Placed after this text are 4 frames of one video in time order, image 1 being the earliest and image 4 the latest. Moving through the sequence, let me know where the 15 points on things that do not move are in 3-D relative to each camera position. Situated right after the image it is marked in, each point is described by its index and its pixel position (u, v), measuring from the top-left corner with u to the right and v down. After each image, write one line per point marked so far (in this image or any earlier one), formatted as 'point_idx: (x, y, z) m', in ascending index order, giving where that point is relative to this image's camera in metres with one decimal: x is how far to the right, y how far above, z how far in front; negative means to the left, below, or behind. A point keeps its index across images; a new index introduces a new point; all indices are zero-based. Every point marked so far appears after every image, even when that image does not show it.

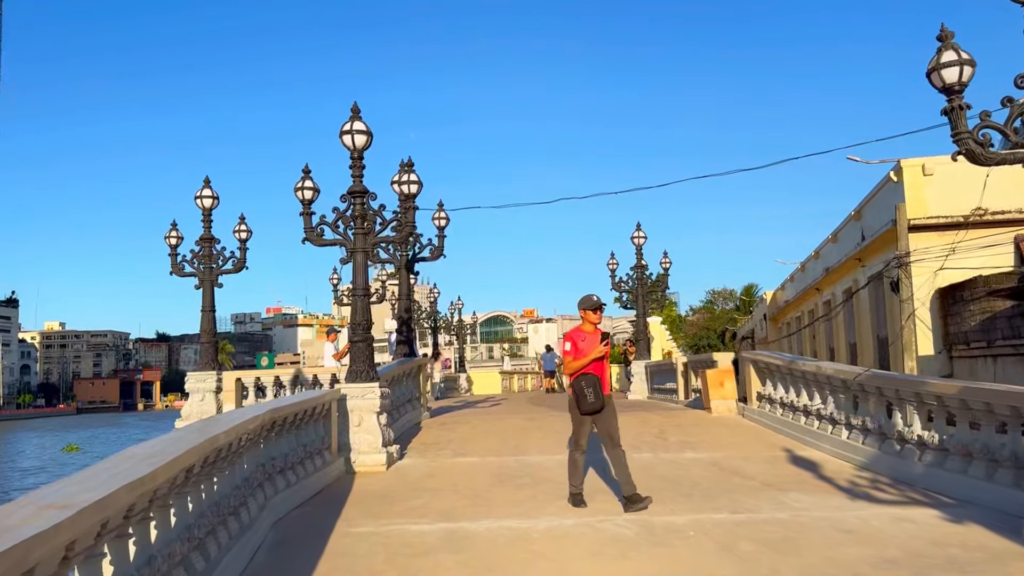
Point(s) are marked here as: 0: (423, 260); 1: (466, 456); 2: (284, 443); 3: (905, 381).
0: (-1.7, +0.5, +16.8) m
1: (-0.6, -2.3, +12.0) m
2: (-2.4, -1.6, +9.1) m
3: (+4.3, -1.0, +9.5) m
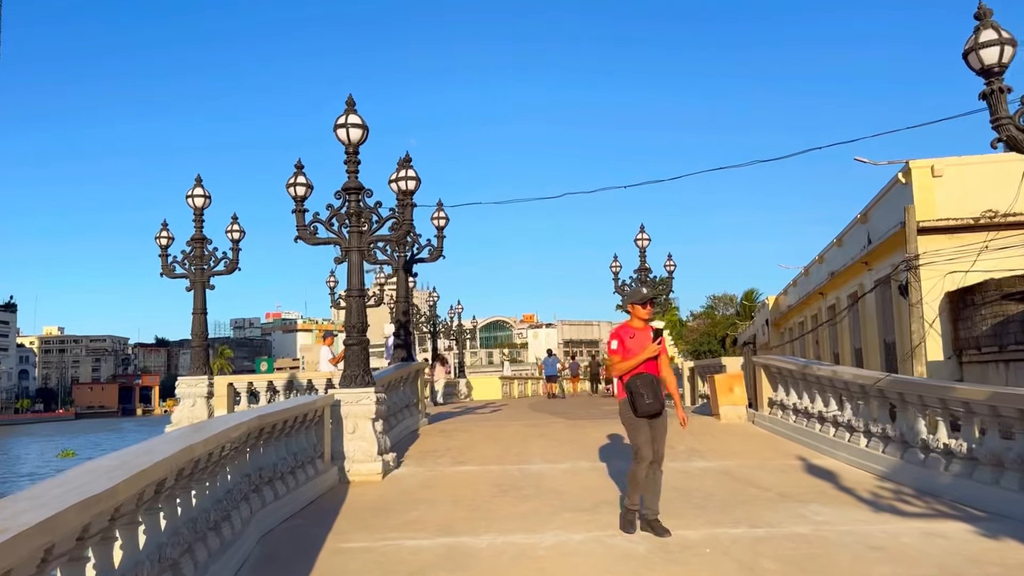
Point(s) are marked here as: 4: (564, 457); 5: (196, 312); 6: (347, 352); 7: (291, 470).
0: (-1.7, +0.5, +16.3) m
1: (-0.6, -2.3, +11.4) m
2: (-2.4, -1.6, +8.6) m
3: (+4.3, -1.0, +9.0) m
4: (+0.7, -2.2, +11.5) m
5: (-6.0, -0.4, +16.5) m
6: (-2.2, -0.8, +11.4) m
7: (-2.3, -1.9, +9.0) m
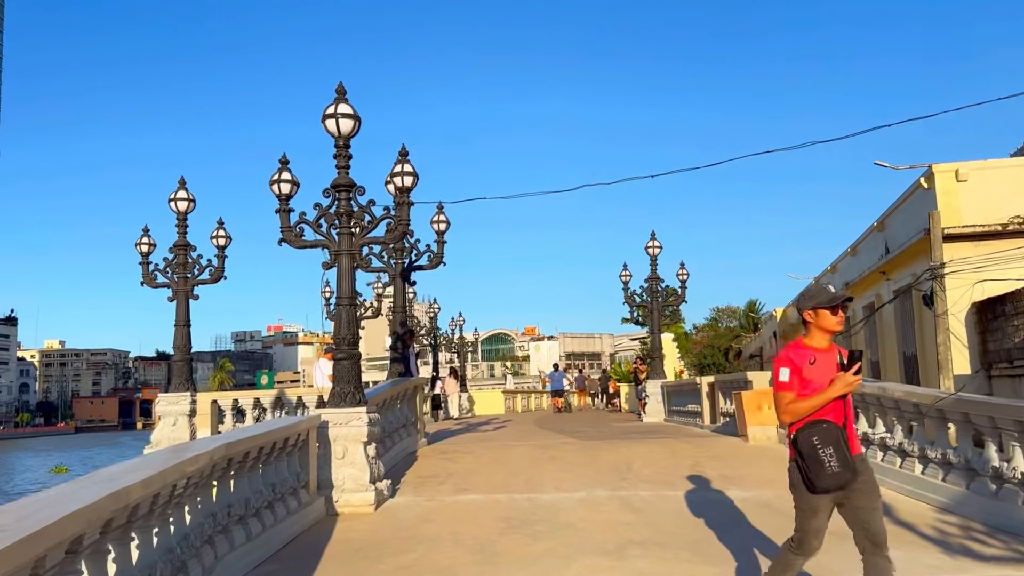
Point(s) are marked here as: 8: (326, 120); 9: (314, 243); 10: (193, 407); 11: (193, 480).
0: (-1.6, +0.3, +15.1) m
1: (-0.5, -2.4, +10.2) m
2: (-2.3, -1.7, +7.4) m
3: (+4.4, -1.1, +7.8) m
4: (+0.8, -2.3, +10.3) m
5: (-5.9, -0.6, +15.4) m
6: (-2.1, -0.9, +10.2) m
7: (-2.2, -1.9, +7.8) m
8: (-2.2, +2.0, +10.2) m
9: (-2.3, +0.5, +10.2) m
10: (-5.5, -2.1, +15.1) m
11: (-2.2, -1.3, +6.0) m
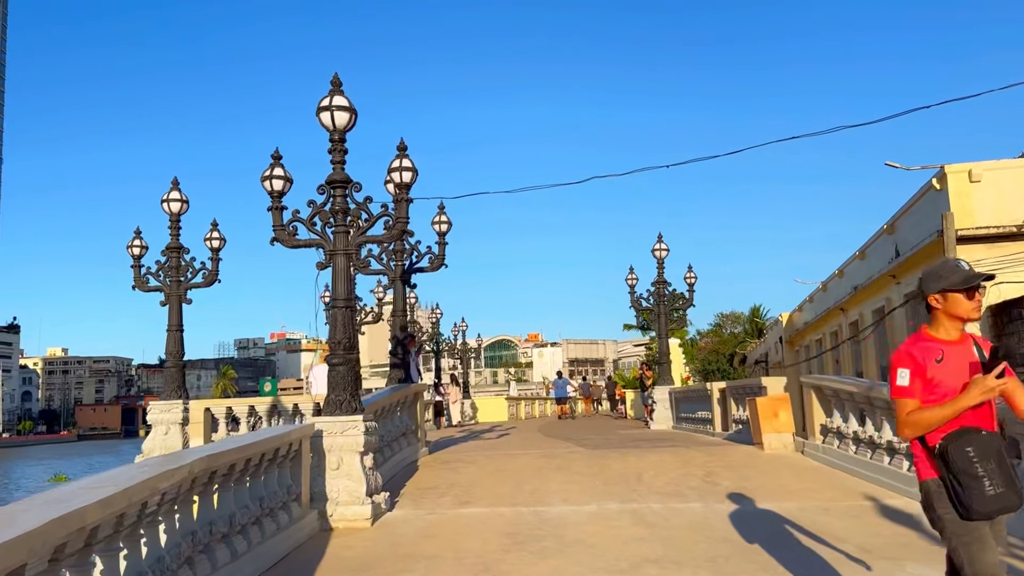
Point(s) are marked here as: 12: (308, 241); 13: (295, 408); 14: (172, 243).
0: (-1.5, +0.3, +14.6) m
1: (-0.5, -2.4, +9.7) m
2: (-2.2, -1.7, +6.9) m
3: (+4.4, -1.0, +7.2) m
4: (+0.8, -2.3, +9.7) m
5: (-5.8, -0.7, +14.9) m
6: (-2.0, -0.9, +9.7) m
7: (-2.2, -1.9, +7.3) m
8: (-2.1, +2.0, +9.7) m
9: (-2.3, +0.5, +9.7) m
10: (-5.5, -2.1, +14.6) m
11: (-2.2, -1.3, +5.5) m
12: (-2.3, +0.5, +9.8) m
13: (-3.6, -2.0, +14.3) m
14: (-5.9, +0.8, +15.2) m
